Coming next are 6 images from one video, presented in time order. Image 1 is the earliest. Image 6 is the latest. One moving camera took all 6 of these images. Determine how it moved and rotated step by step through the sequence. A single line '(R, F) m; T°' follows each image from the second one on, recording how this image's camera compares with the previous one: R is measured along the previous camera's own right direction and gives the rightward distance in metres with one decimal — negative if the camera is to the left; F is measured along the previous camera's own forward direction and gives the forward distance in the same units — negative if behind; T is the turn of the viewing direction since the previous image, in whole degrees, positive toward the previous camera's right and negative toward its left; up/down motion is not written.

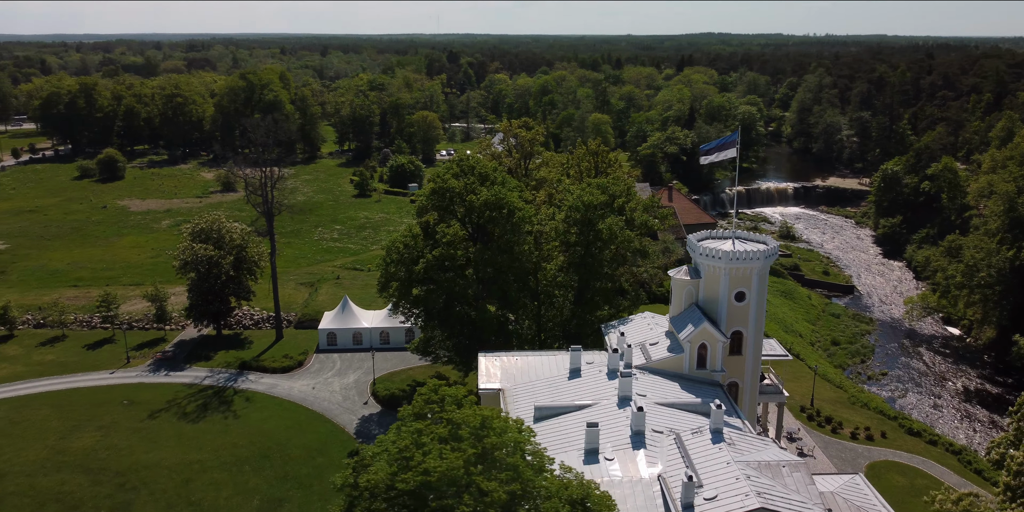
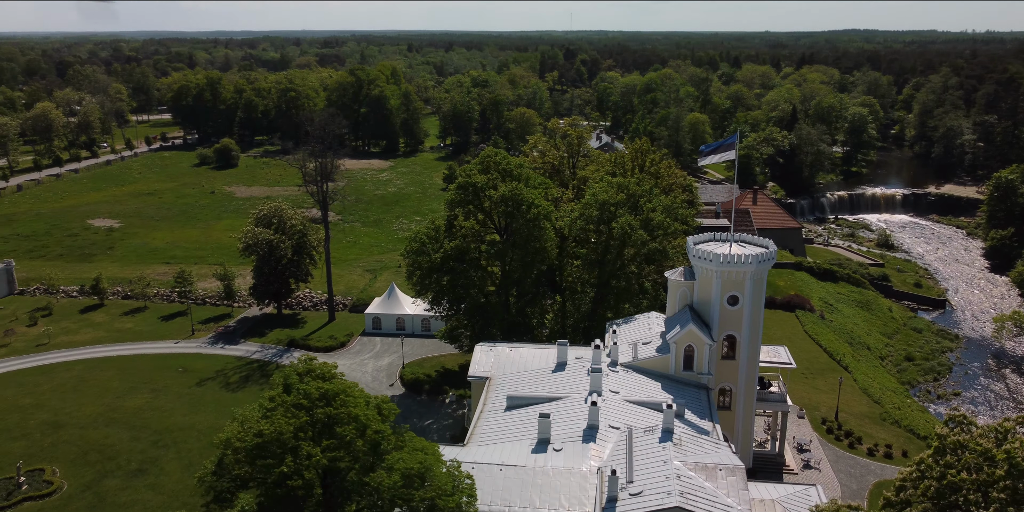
(+5.8, -0.7) m; -9°
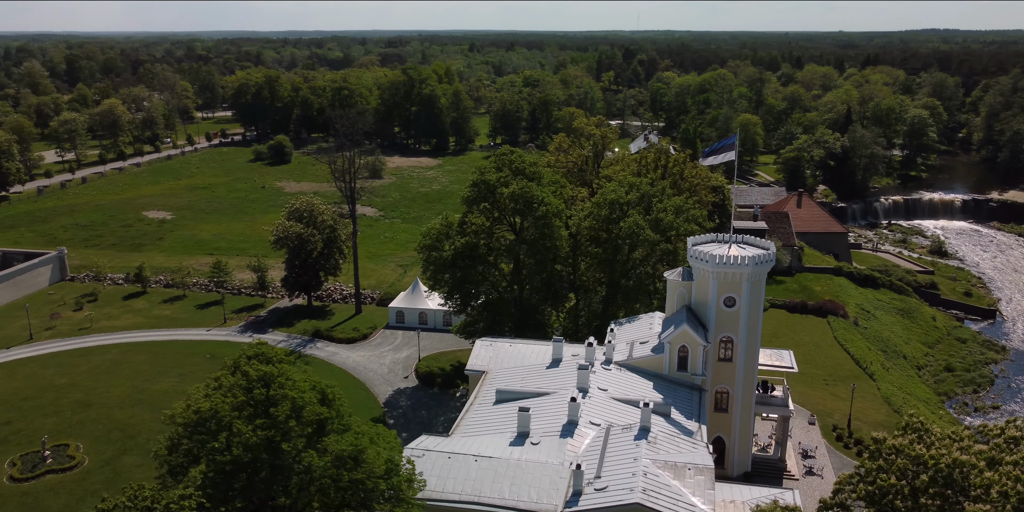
(+2.8, -0.4) m; -4°
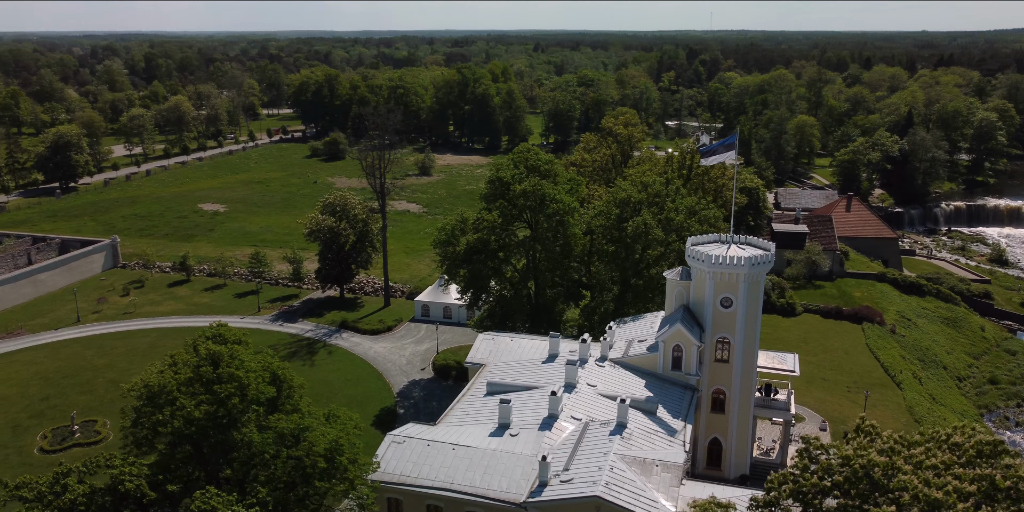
(+3.0, -0.4) m; -5°
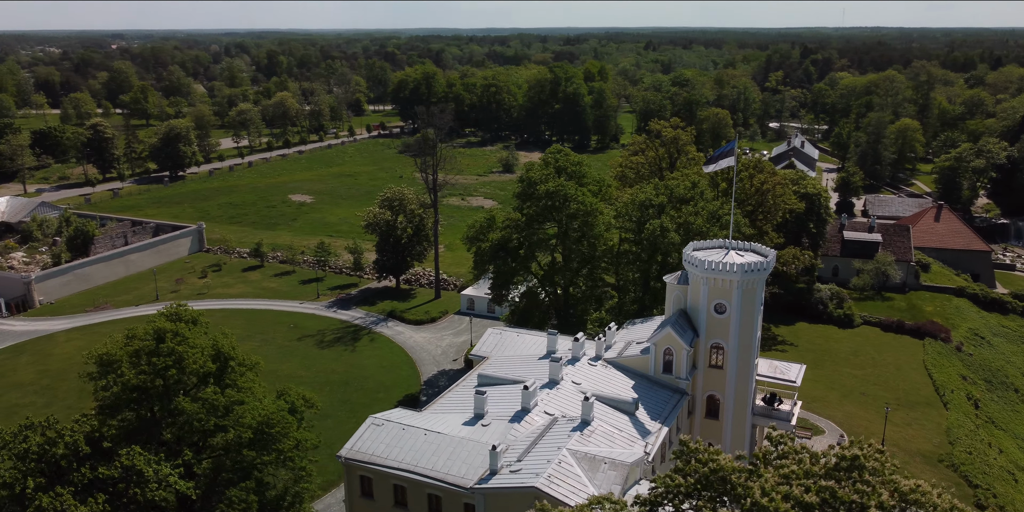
(+5.1, -0.8) m; -8°
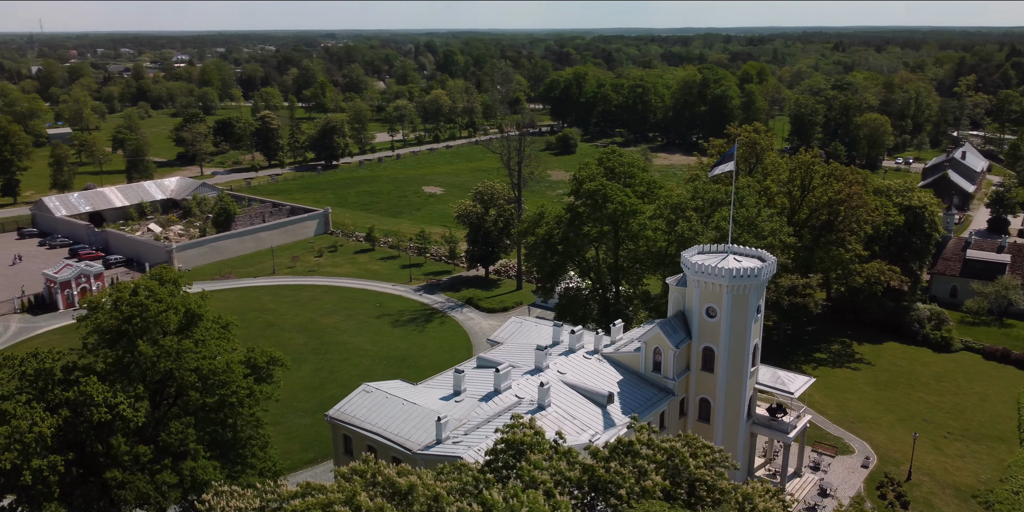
(+8.0, -1.1) m; -13°
